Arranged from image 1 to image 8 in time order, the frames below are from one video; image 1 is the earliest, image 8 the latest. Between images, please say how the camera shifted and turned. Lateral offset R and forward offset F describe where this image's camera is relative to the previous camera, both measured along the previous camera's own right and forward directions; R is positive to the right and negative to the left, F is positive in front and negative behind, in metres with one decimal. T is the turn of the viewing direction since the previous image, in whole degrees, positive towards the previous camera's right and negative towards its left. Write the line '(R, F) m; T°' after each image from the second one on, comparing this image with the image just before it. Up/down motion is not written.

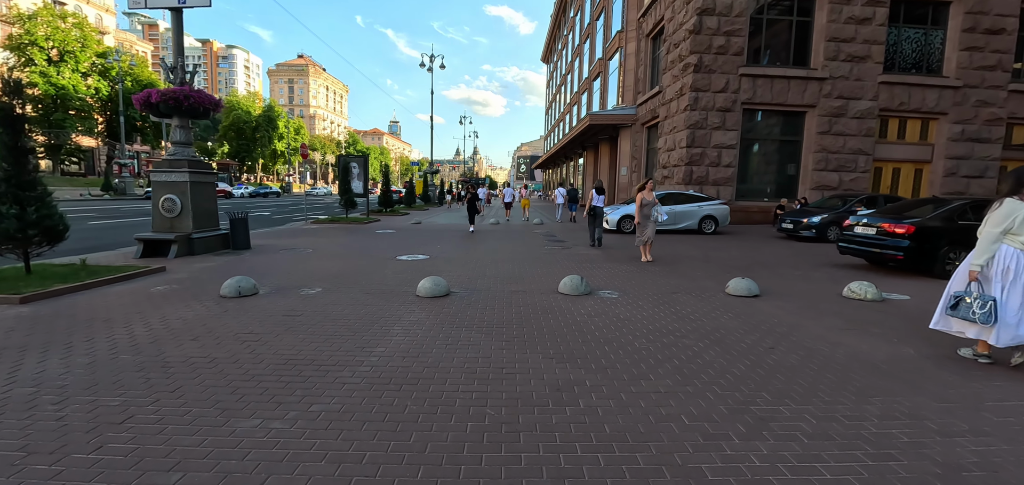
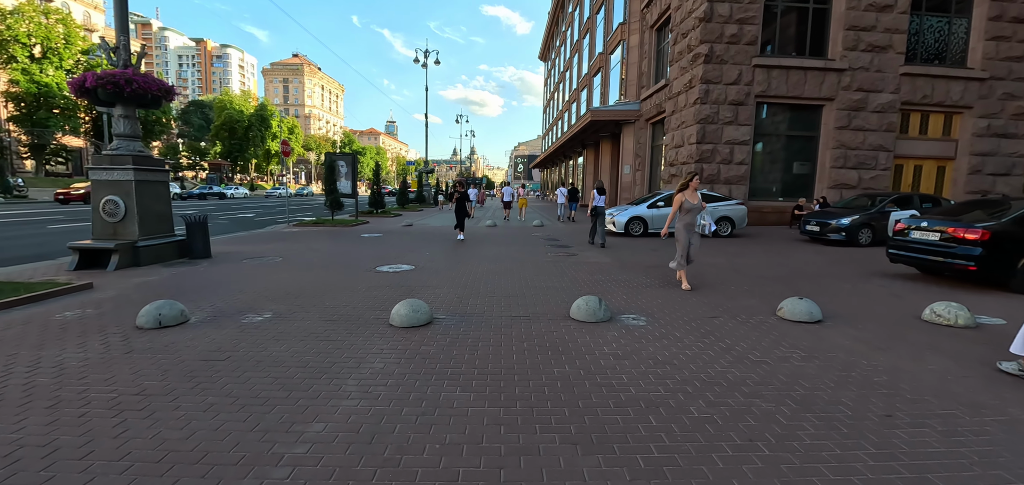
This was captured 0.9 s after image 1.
(0.0, +1.4) m; 0°
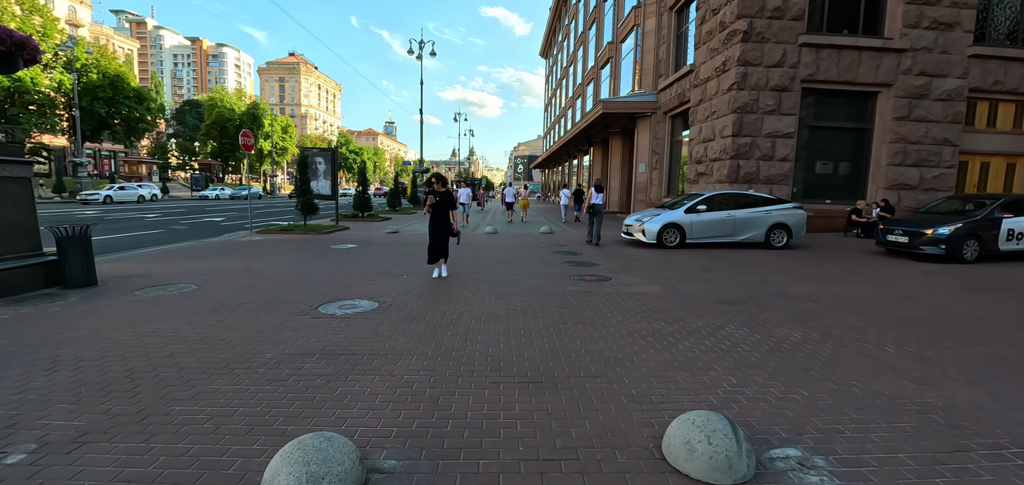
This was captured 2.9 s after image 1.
(-0.2, +2.9) m; 0°
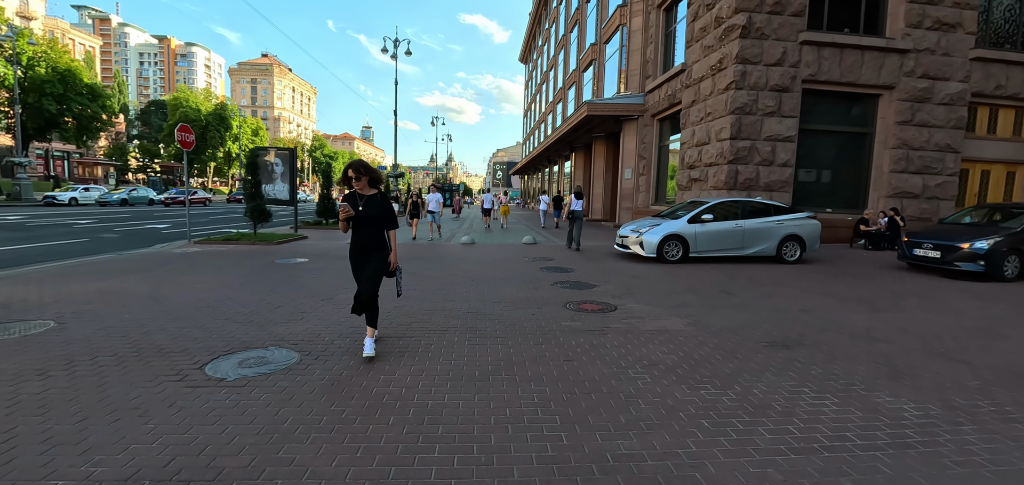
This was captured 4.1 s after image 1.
(0.0, +1.7) m; +3°
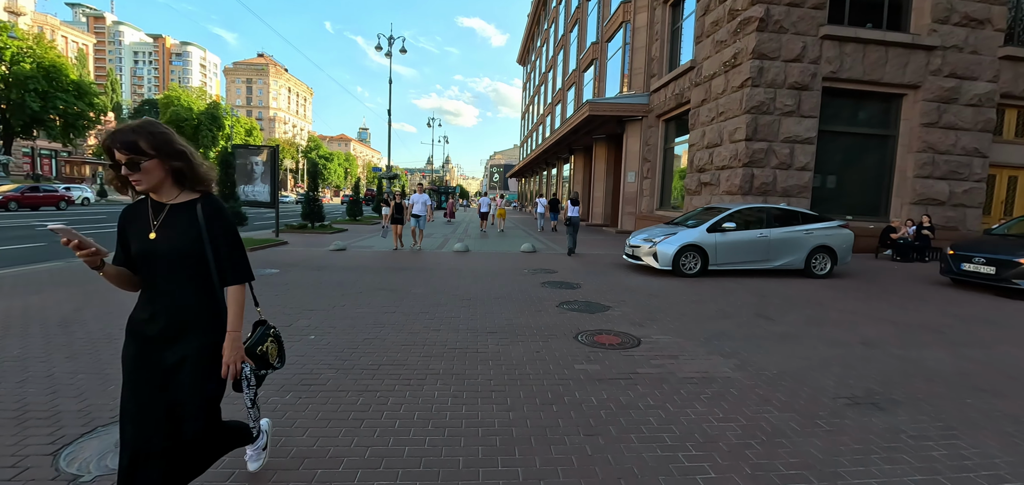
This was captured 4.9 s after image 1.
(0.0, +1.2) m; 0°
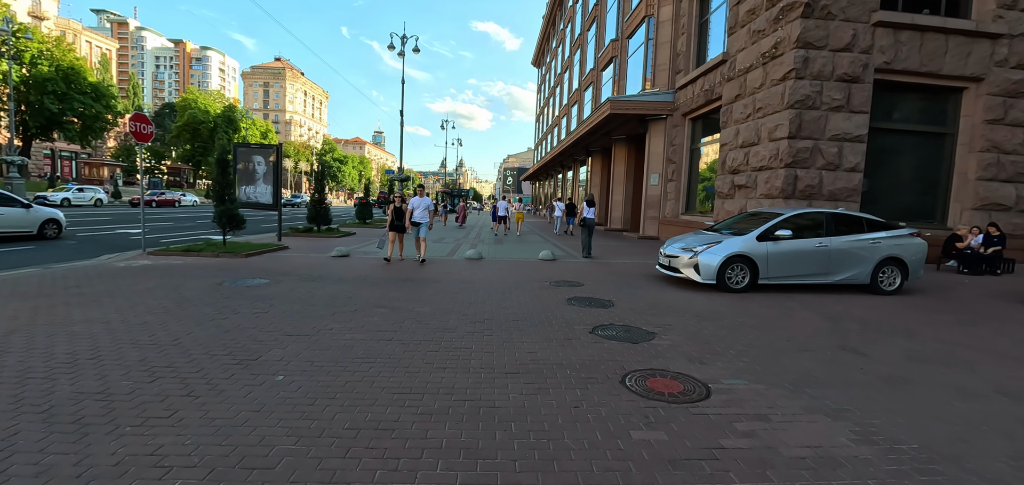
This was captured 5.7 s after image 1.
(-0.1, +1.1) m; -2°
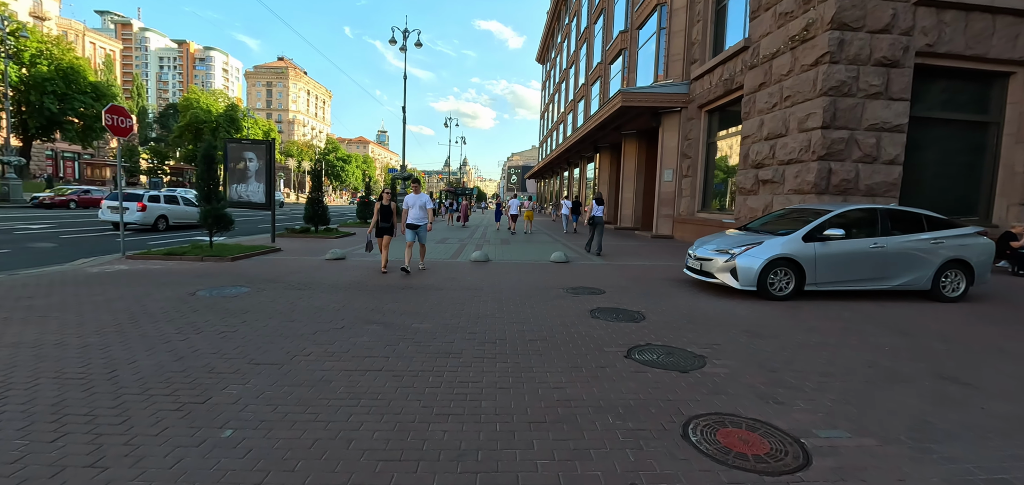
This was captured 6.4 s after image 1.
(-0.1, +1.0) m; -1°
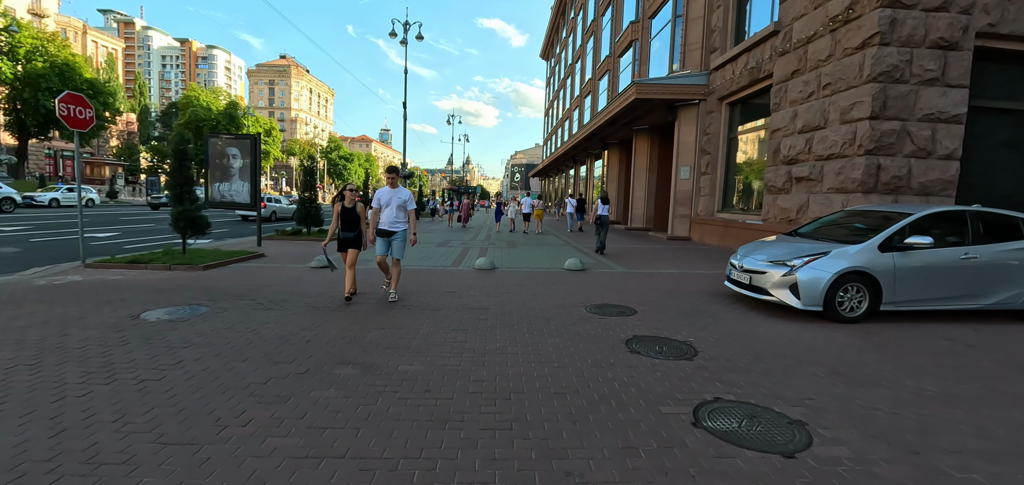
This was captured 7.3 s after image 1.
(-0.1, +1.2) m; 0°
